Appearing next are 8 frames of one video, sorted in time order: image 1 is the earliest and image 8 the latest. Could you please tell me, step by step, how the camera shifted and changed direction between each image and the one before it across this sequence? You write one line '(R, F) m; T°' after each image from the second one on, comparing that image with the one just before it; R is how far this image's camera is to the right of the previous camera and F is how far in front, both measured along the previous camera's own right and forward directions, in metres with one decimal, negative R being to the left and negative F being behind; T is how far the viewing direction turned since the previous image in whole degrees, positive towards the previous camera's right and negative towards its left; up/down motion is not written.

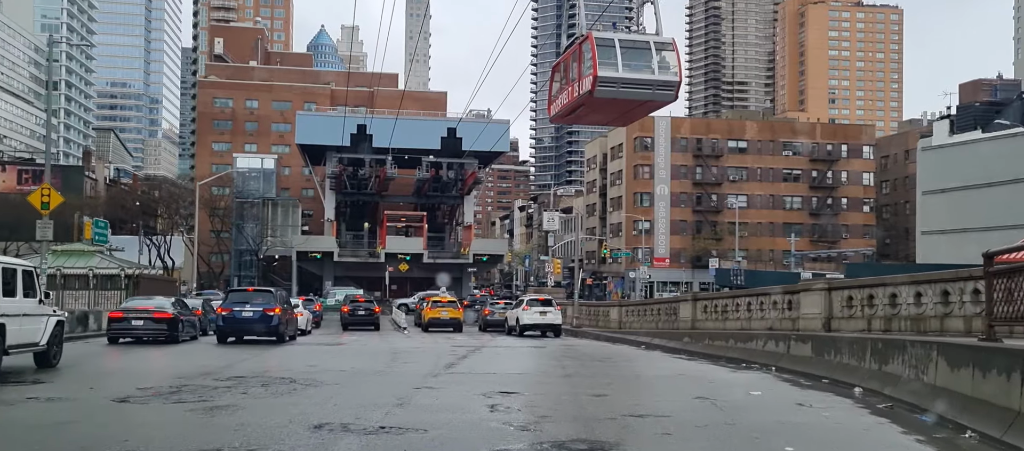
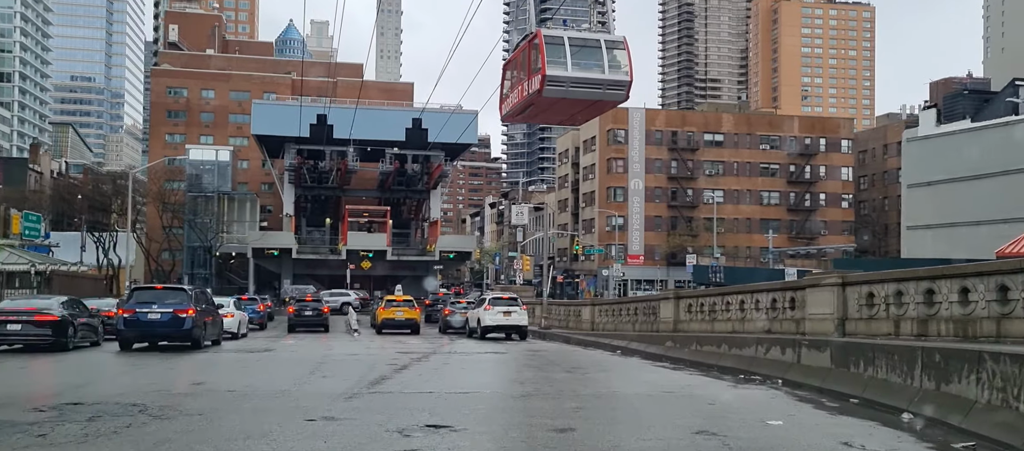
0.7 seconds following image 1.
(+0.4, +3.3) m; +2°
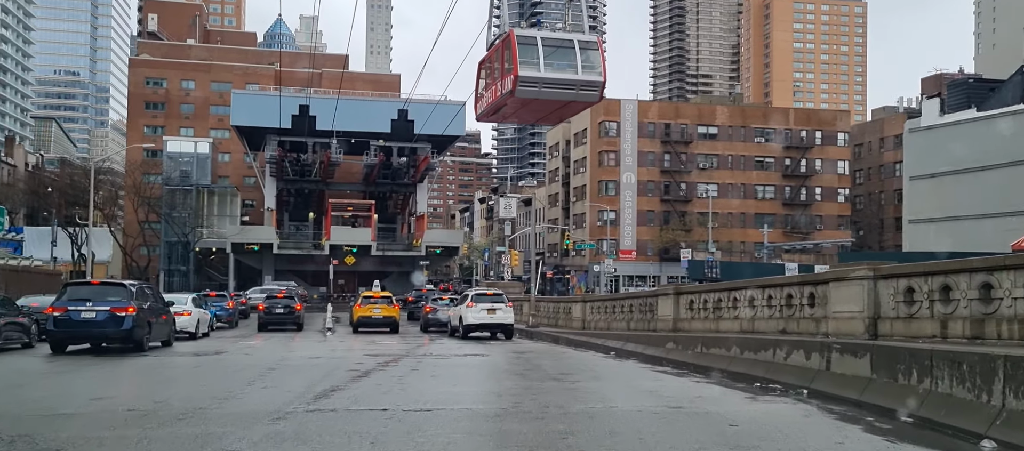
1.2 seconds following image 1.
(+0.2, +2.2) m; +1°
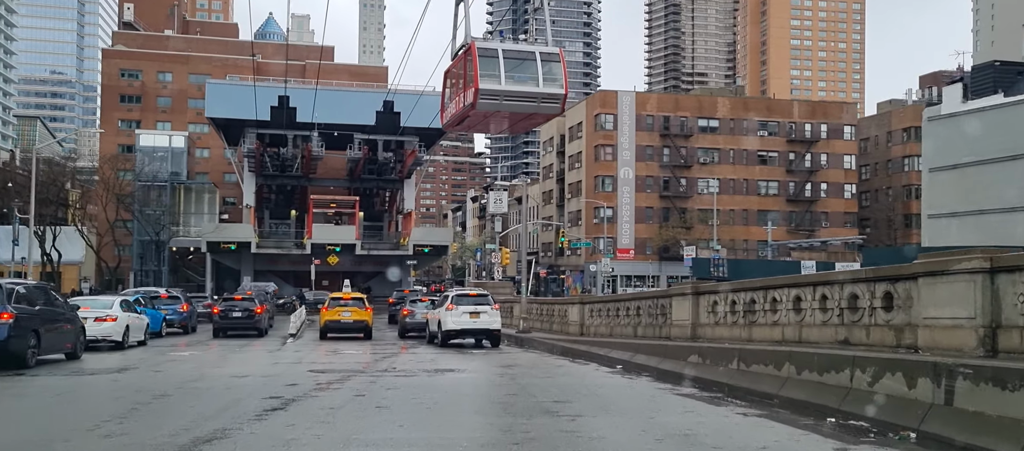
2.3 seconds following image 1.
(+0.2, +3.7) m; 0°
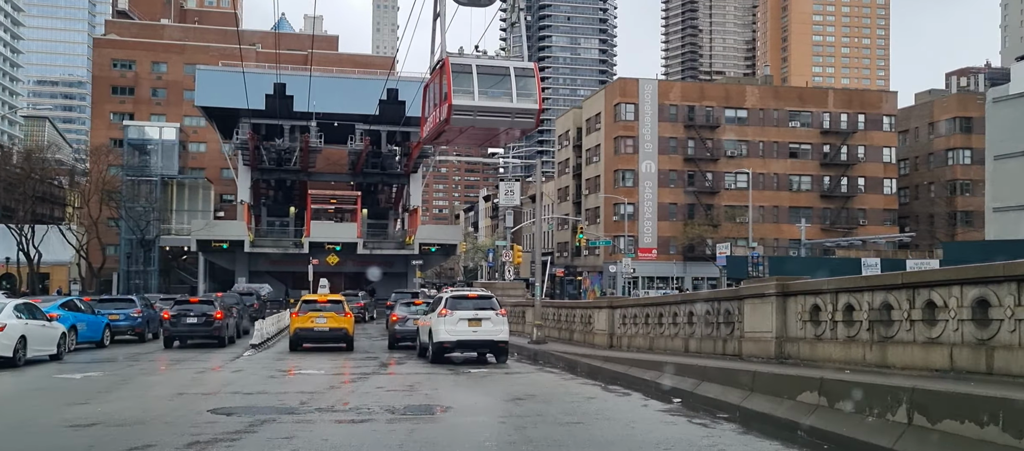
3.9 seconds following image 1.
(+0.1, +5.0) m; -1°
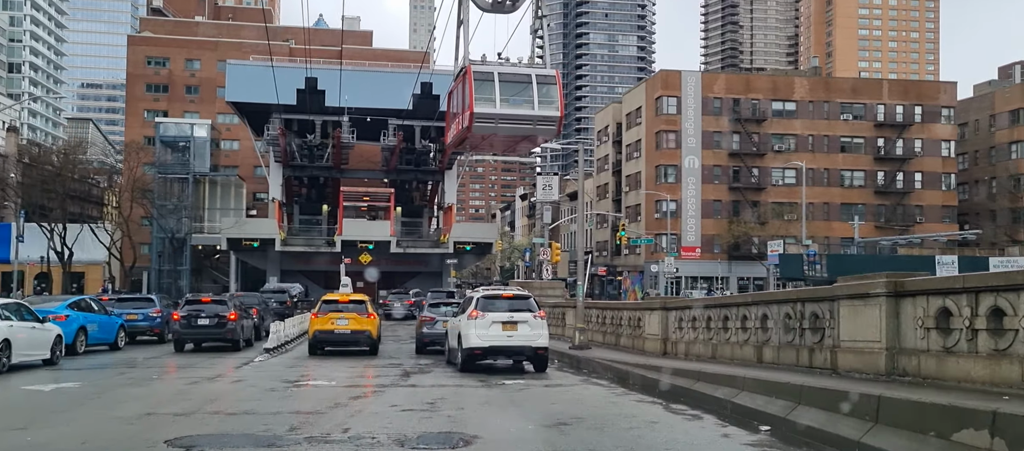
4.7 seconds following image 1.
(-0.1, +2.2) m; -2°
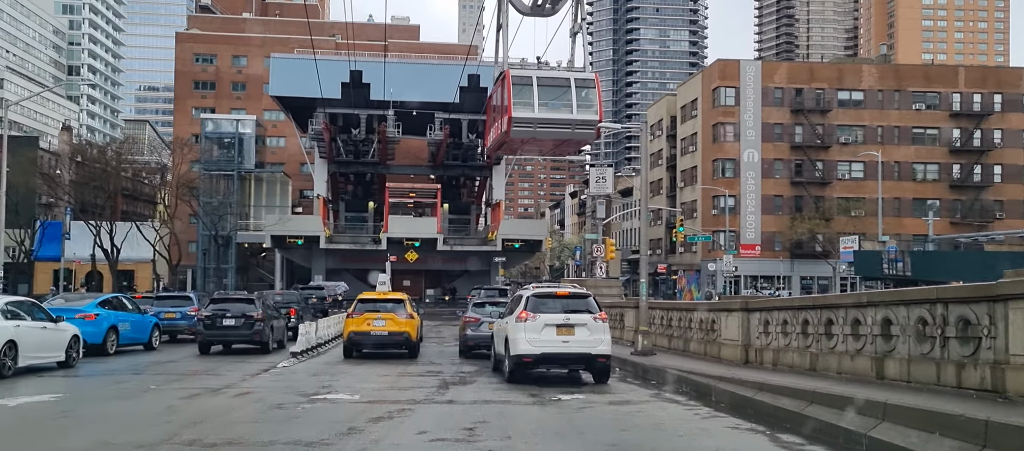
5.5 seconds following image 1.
(-0.1, +2.3) m; -3°
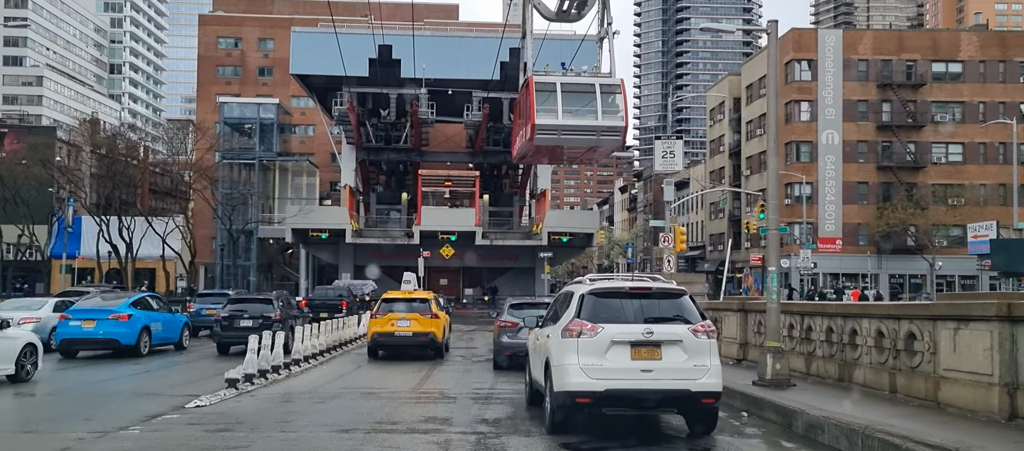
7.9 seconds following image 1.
(-0.1, +6.6) m; -3°
